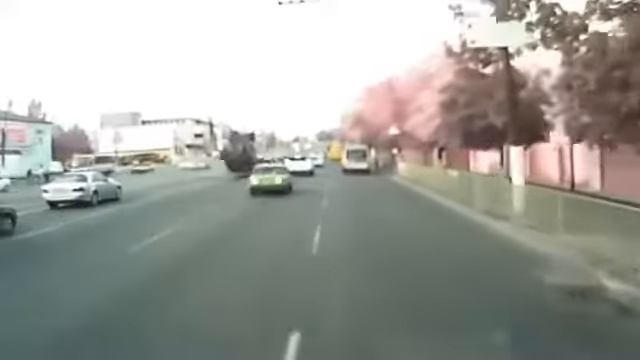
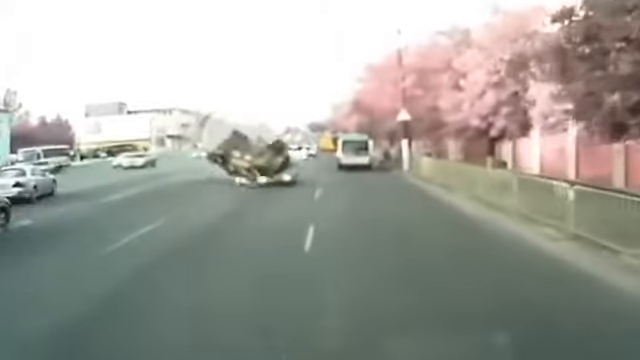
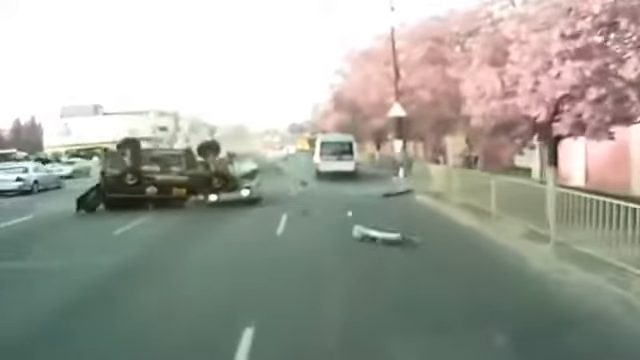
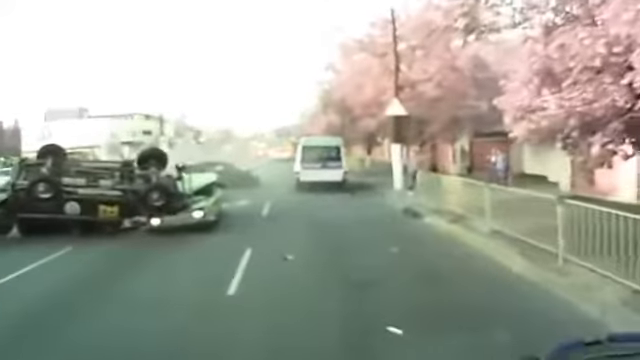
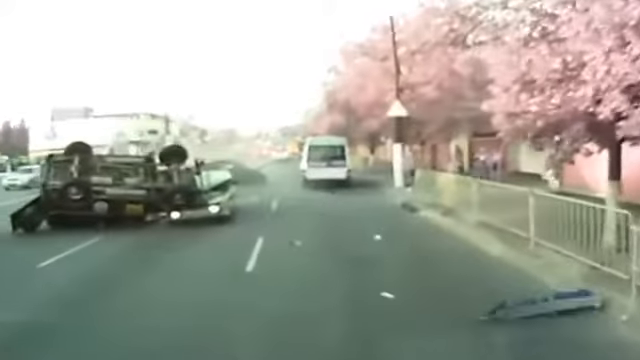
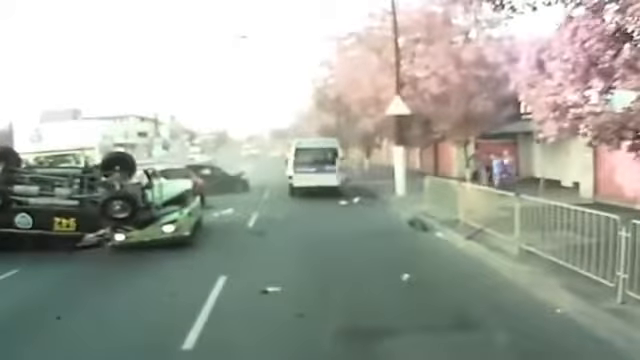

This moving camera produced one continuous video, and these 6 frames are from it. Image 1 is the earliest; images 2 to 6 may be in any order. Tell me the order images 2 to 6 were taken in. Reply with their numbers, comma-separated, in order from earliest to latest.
2, 3, 5, 4, 6
